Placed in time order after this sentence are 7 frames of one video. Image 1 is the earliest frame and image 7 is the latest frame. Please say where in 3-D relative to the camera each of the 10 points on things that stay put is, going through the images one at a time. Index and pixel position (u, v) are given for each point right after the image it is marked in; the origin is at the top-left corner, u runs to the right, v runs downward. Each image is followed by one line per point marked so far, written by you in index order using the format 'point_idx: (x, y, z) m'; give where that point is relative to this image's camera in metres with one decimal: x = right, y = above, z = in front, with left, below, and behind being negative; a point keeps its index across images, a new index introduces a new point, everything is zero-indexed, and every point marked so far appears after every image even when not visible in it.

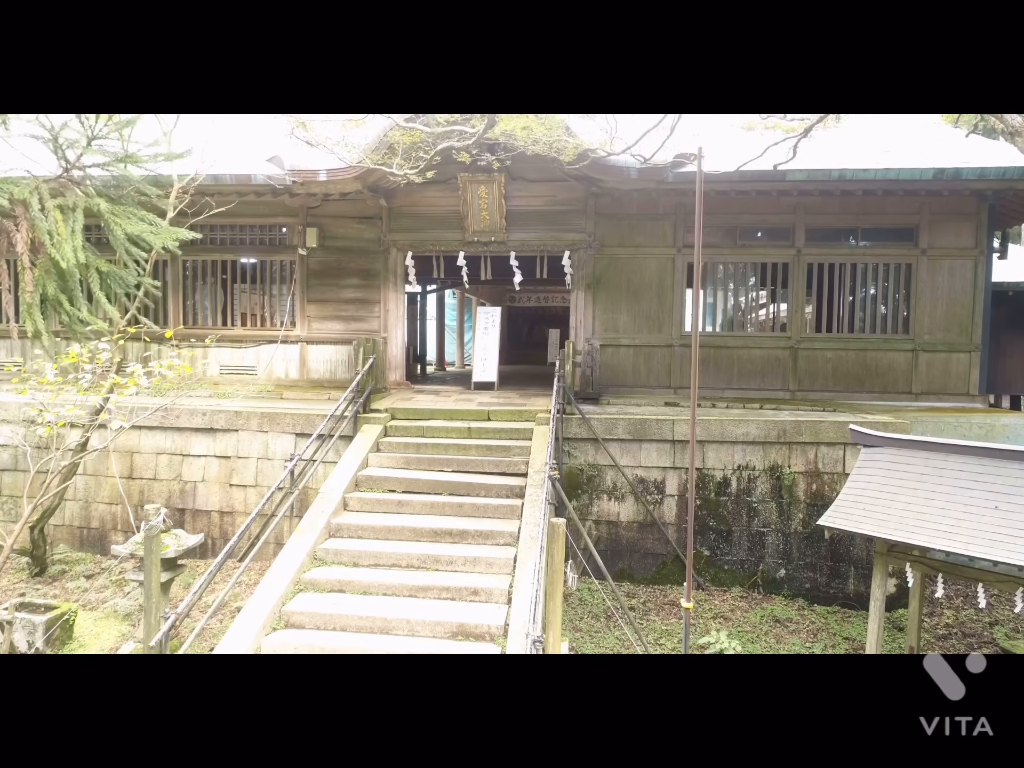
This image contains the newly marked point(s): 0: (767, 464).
0: (+2.1, -0.7, +5.8) m
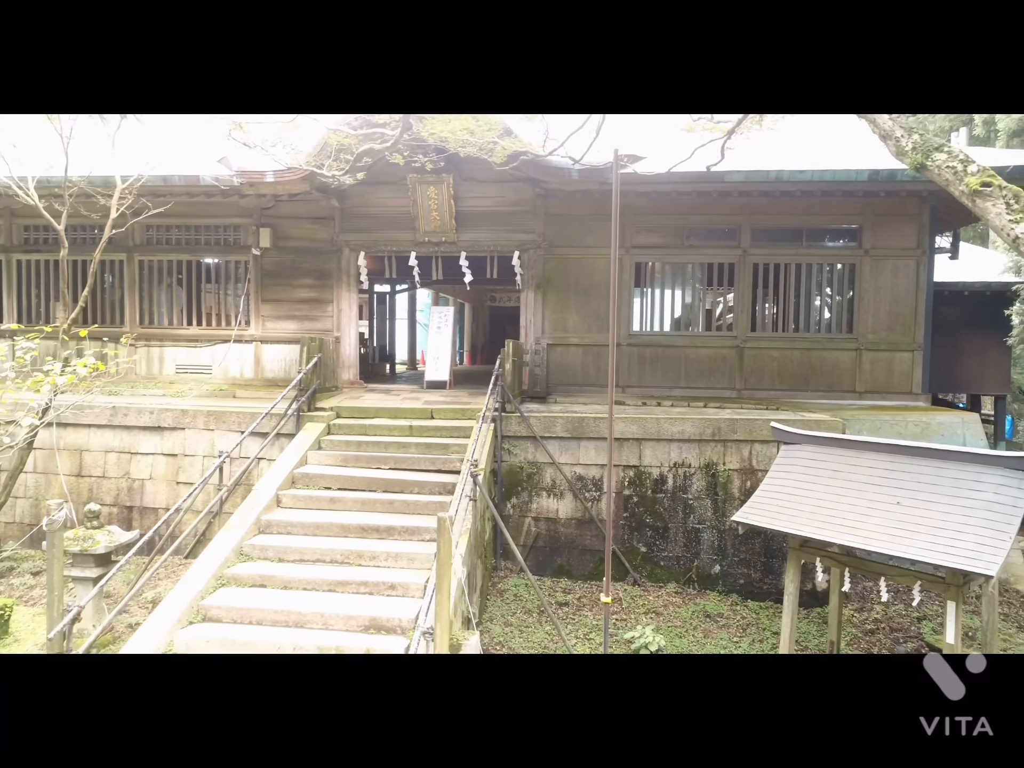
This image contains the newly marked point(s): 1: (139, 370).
0: (+1.6, -0.7, +5.9) m
1: (-4.2, +0.2, +7.7) m
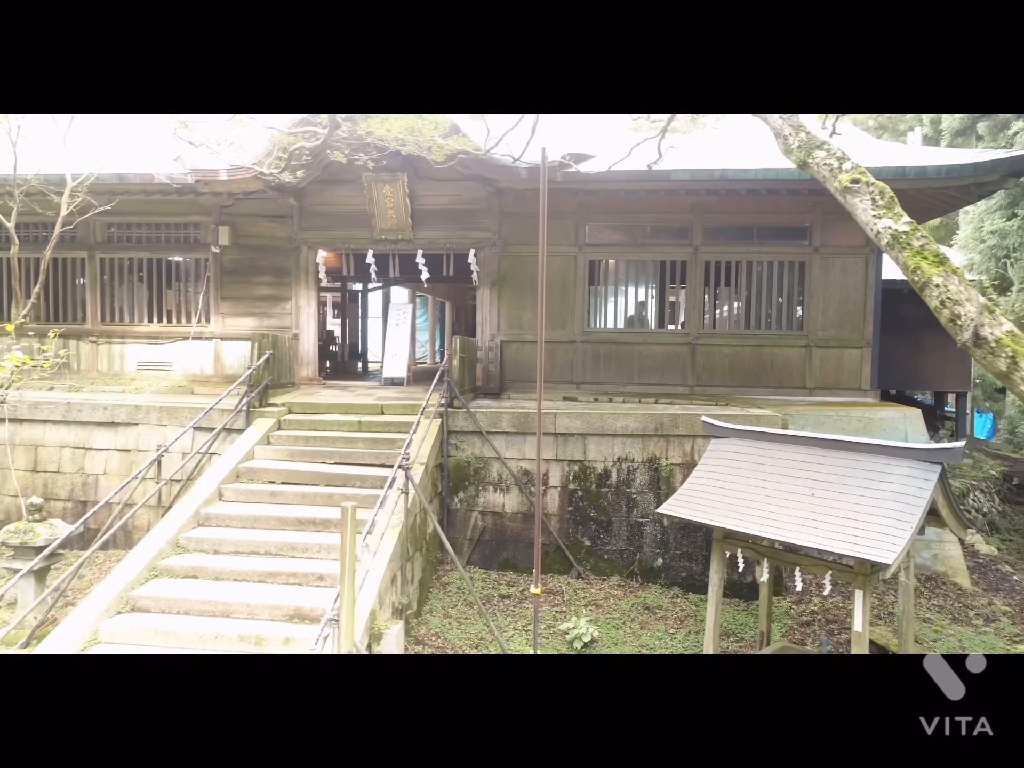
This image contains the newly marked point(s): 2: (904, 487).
0: (+1.1, -0.6, +5.9) m
1: (-4.6, +0.2, +7.8) m
2: (+2.2, -0.6, +3.8) m
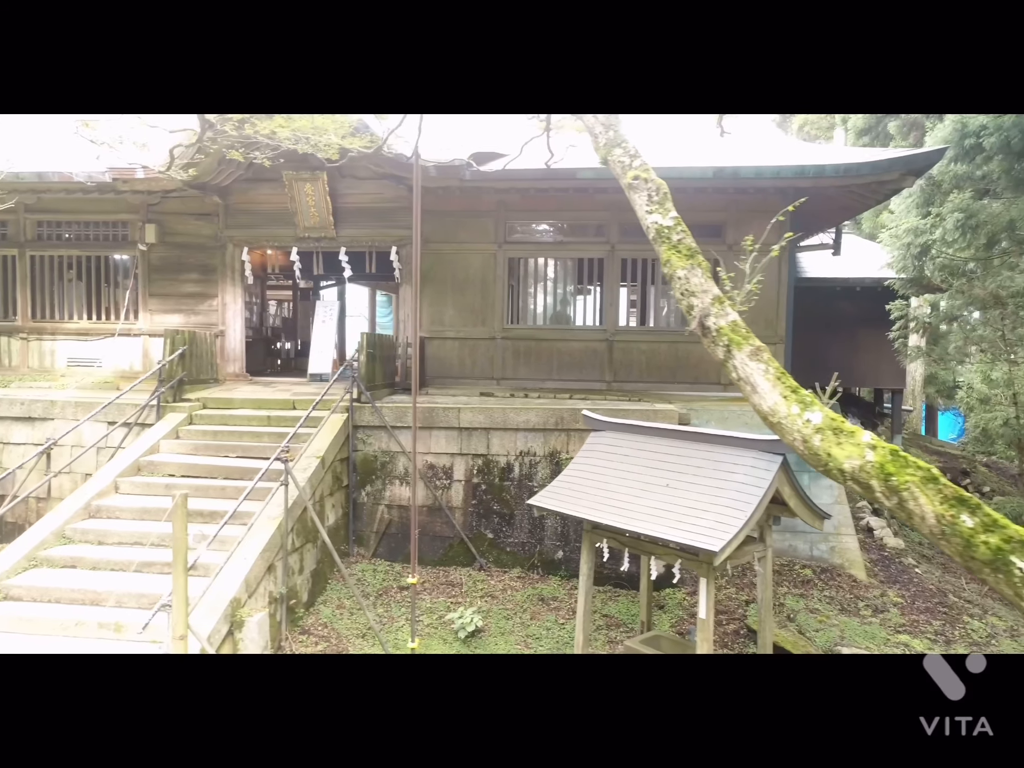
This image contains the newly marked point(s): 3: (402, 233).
0: (+0.3, -0.6, +6.0) m
1: (-5.5, +0.2, +7.9) m
2: (+1.3, -0.5, +3.9) m
3: (-1.2, +1.6, +7.4) m
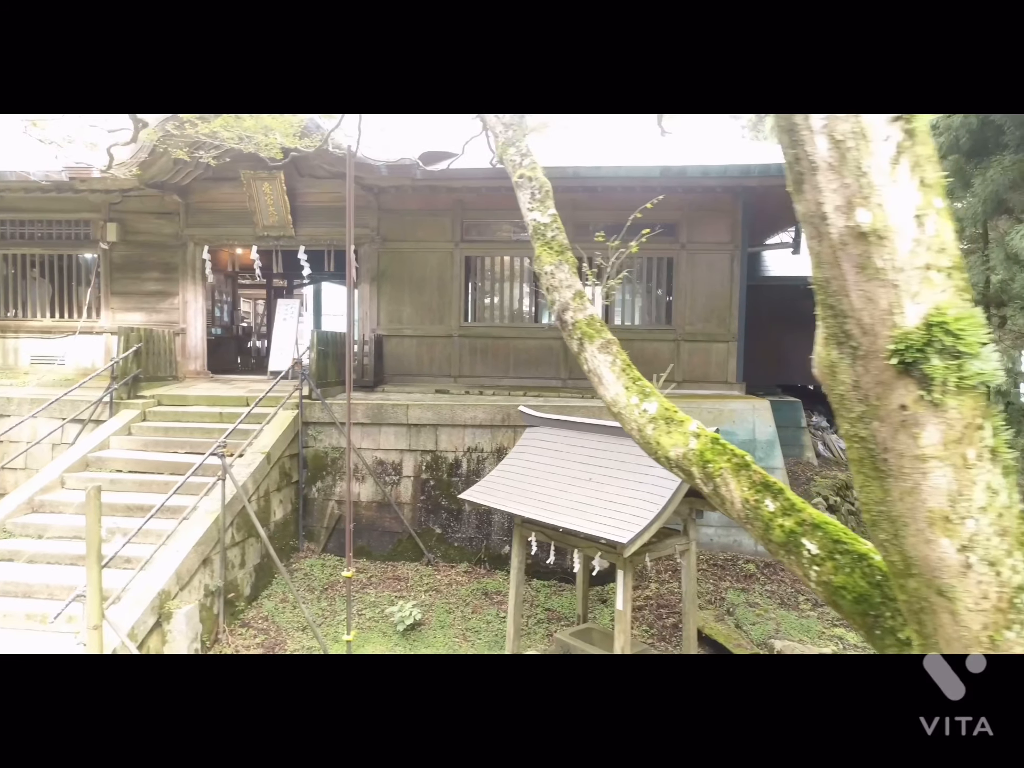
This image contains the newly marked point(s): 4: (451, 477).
0: (-0.2, -0.6, +6.1) m
1: (-5.9, +0.3, +7.9) m
2: (+0.9, -0.5, +4.0) m
3: (-1.6, +1.6, +7.5) m
4: (-0.5, -0.8, +6.1) m
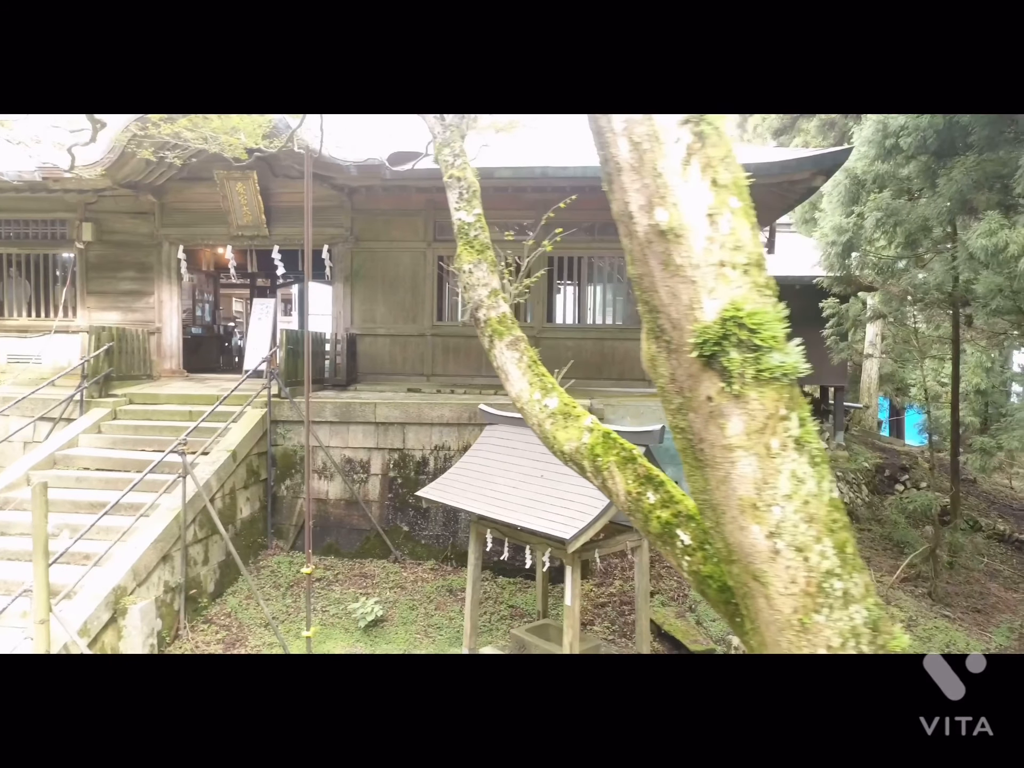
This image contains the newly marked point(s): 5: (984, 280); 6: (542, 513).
0: (-0.5, -0.5, +6.1) m
1: (-6.2, +0.3, +8.0) m
2: (+0.6, -0.5, +4.0) m
3: (-1.9, +1.7, +7.5) m
4: (-0.8, -0.8, +6.2) m
5: (+4.2, +0.9, +6.1) m
6: (+0.2, -0.8, +4.1) m
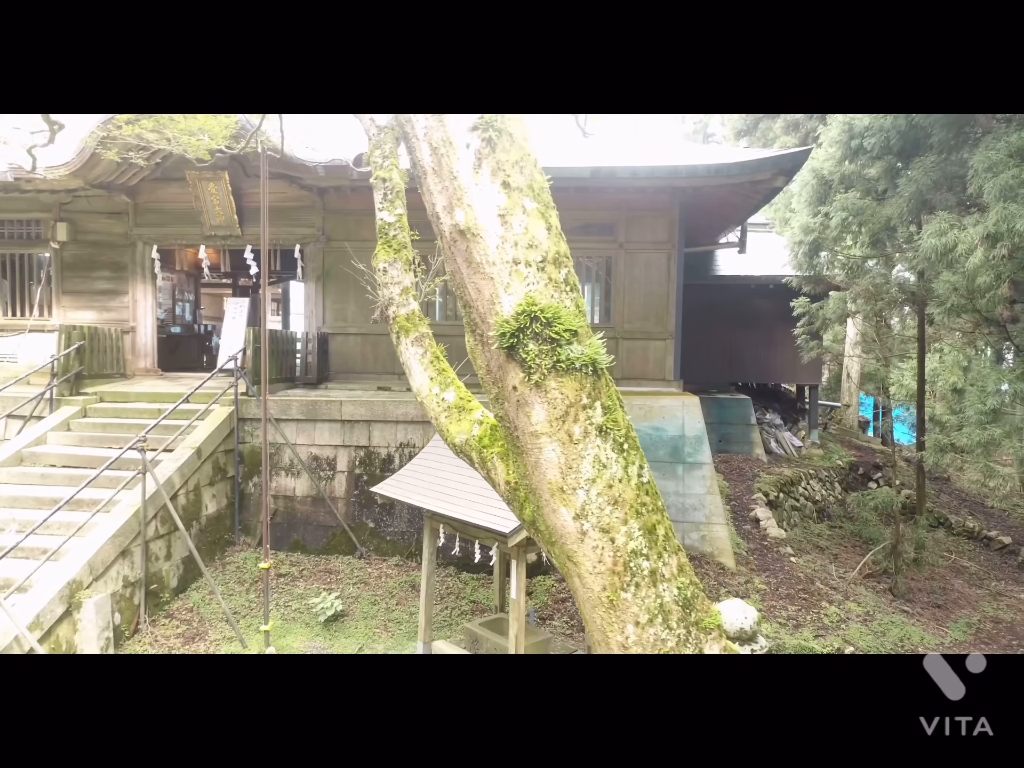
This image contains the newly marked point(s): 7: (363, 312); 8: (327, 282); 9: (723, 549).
0: (-0.8, -0.5, +6.2) m
1: (-6.5, +0.3, +8.1) m
2: (+0.2, -0.5, +4.1) m
3: (-2.3, +1.7, +7.6) m
4: (-1.2, -0.8, +6.2) m
5: (+3.8, +0.9, +6.1) m
6: (-0.1, -0.7, +4.1) m
7: (-1.6, +0.8, +7.6) m
8: (-2.0, +1.1, +7.6) m
9: (+2.0, -1.5, +6.4) m
